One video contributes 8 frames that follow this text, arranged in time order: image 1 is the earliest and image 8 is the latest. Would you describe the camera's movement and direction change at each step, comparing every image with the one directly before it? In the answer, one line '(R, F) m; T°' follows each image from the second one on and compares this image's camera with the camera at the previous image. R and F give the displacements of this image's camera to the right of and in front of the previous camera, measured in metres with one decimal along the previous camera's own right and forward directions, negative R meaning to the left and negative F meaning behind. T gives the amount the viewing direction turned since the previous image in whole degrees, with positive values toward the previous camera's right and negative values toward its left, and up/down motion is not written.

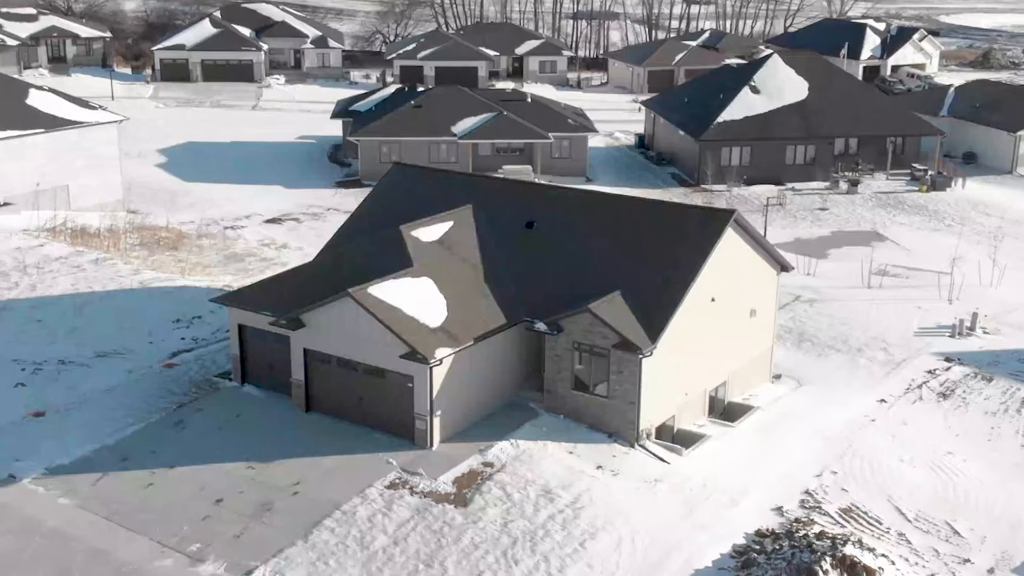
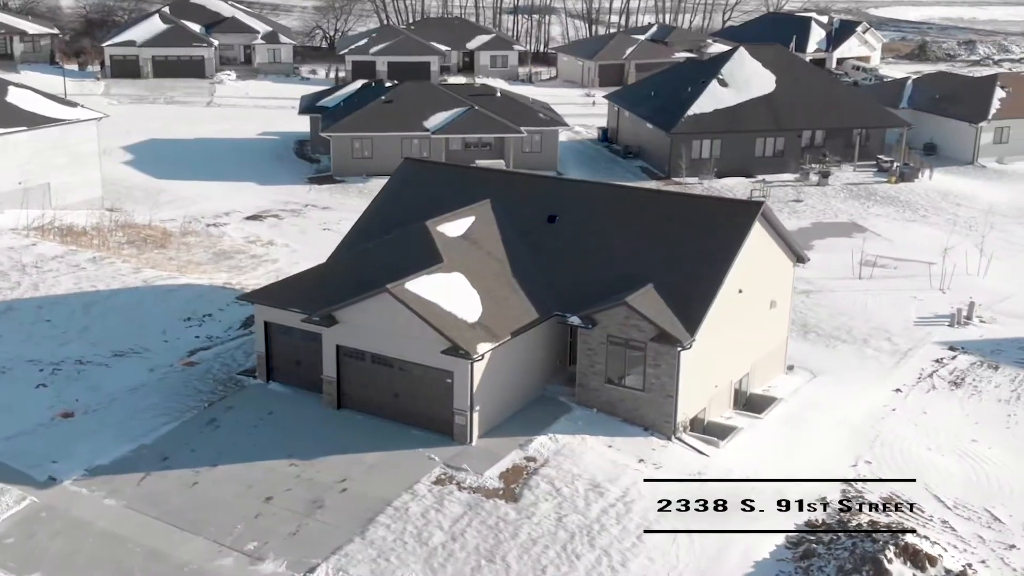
(-1.9, +0.2) m; +3°
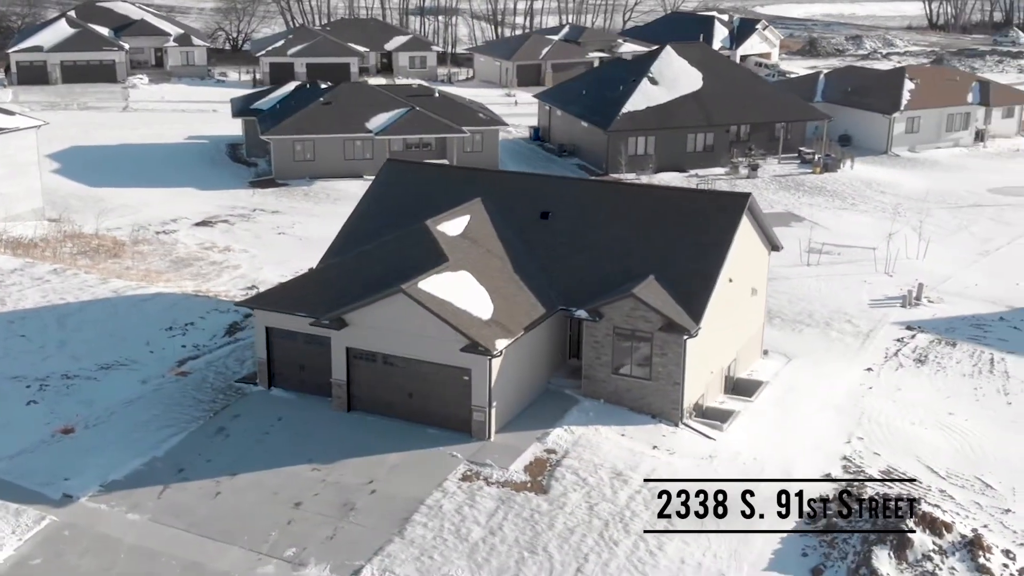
(-2.1, -0.2) m; +5°
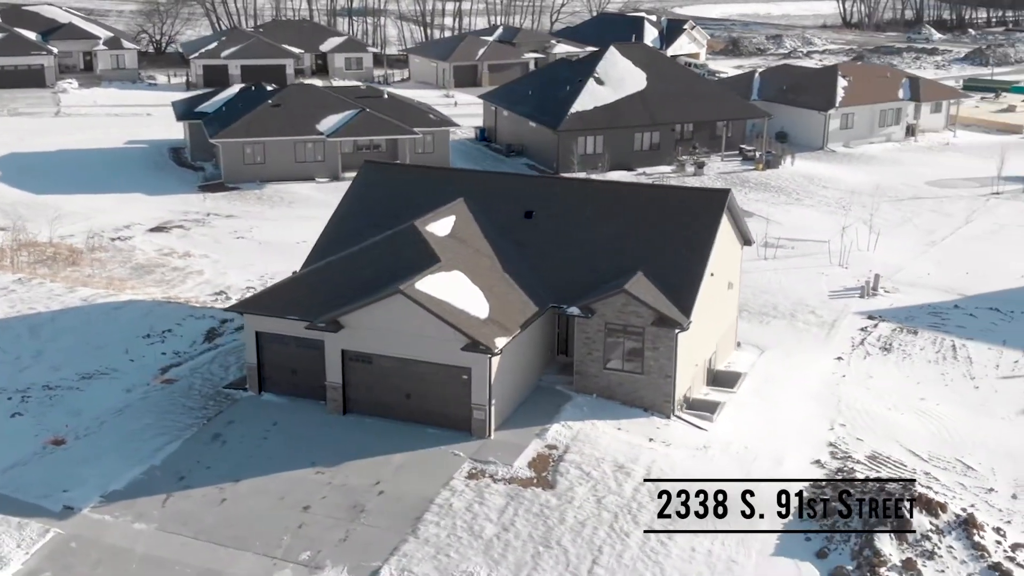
(-1.4, -0.1) m; +4°
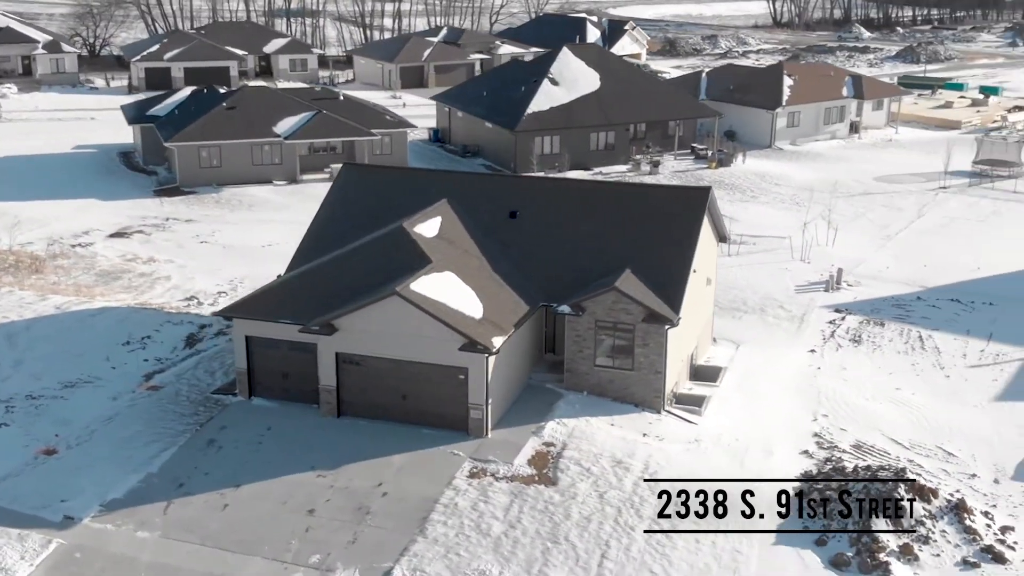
(-1.1, -0.1) m; +3°
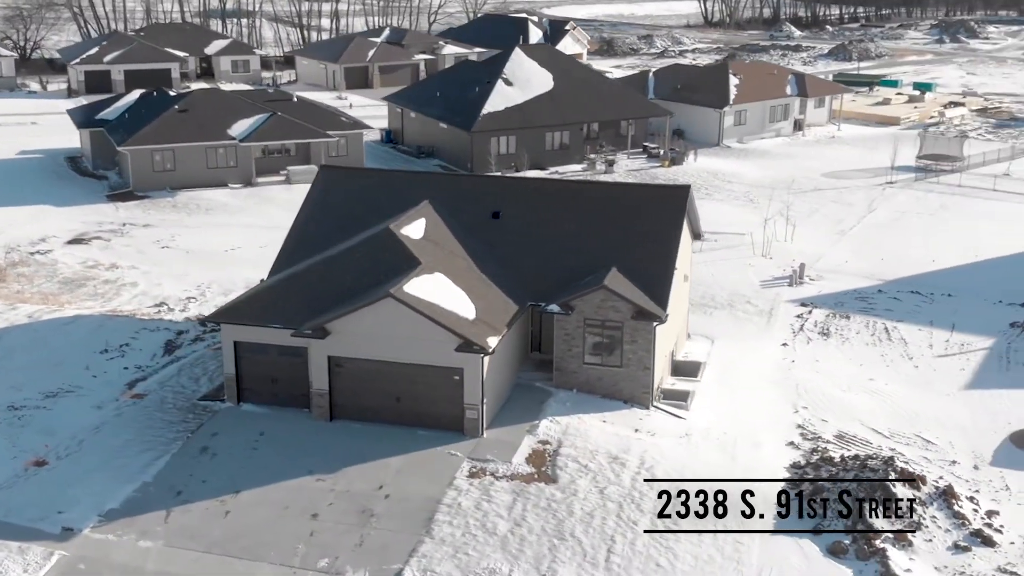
(-1.1, -0.1) m; +3°
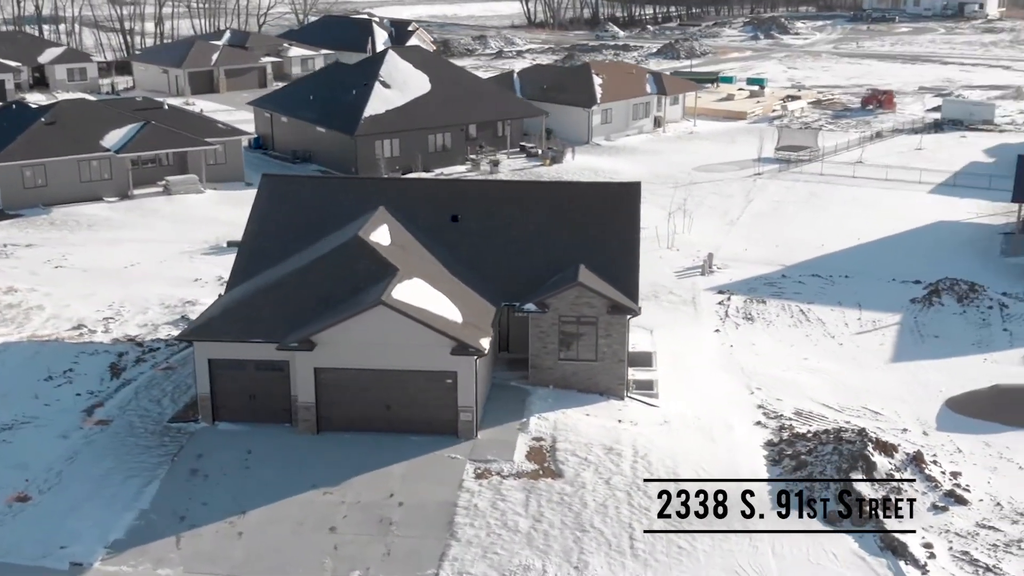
(-3.0, 0.0) m; +9°
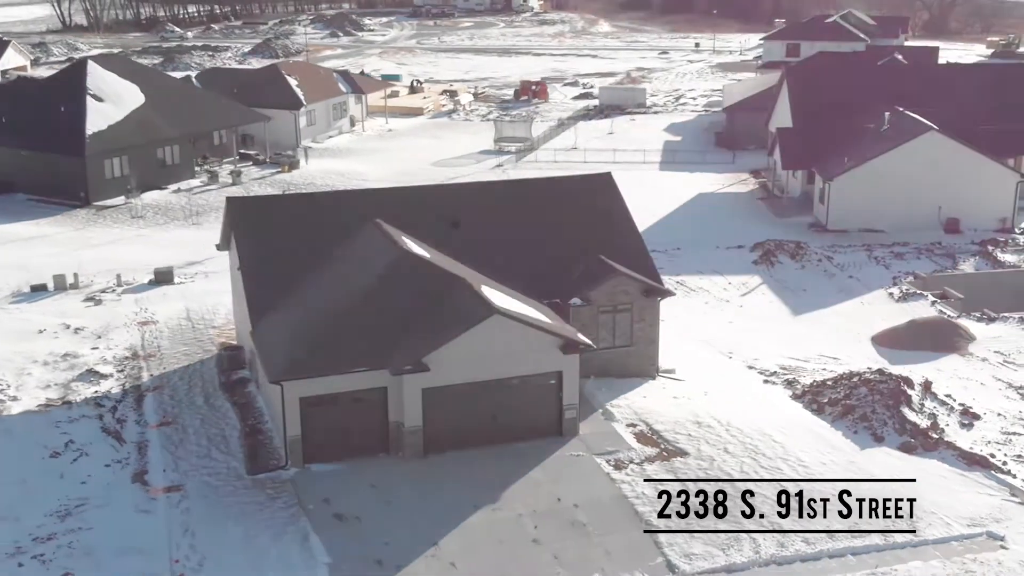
(-9.5, +1.6) m; +21°
